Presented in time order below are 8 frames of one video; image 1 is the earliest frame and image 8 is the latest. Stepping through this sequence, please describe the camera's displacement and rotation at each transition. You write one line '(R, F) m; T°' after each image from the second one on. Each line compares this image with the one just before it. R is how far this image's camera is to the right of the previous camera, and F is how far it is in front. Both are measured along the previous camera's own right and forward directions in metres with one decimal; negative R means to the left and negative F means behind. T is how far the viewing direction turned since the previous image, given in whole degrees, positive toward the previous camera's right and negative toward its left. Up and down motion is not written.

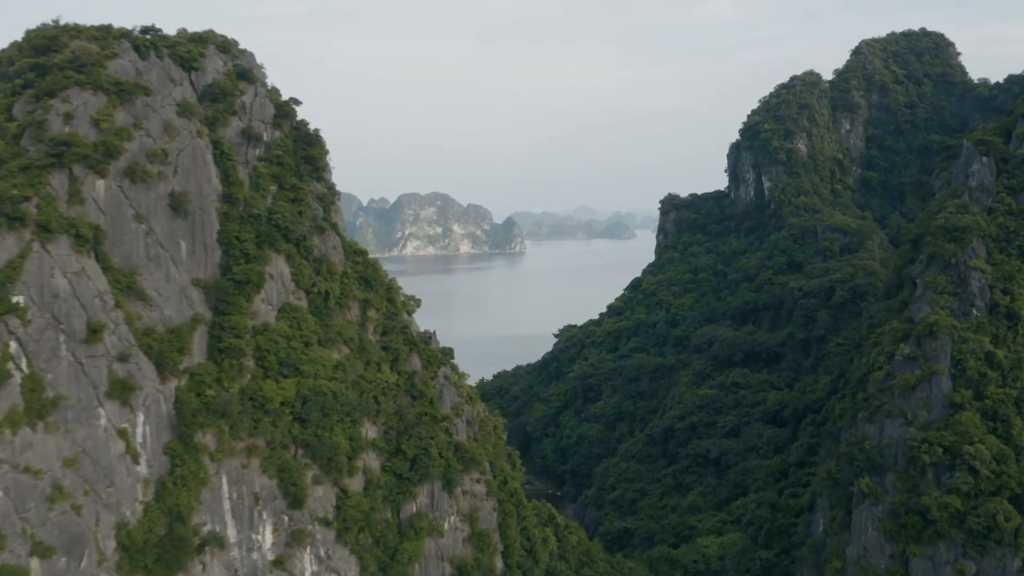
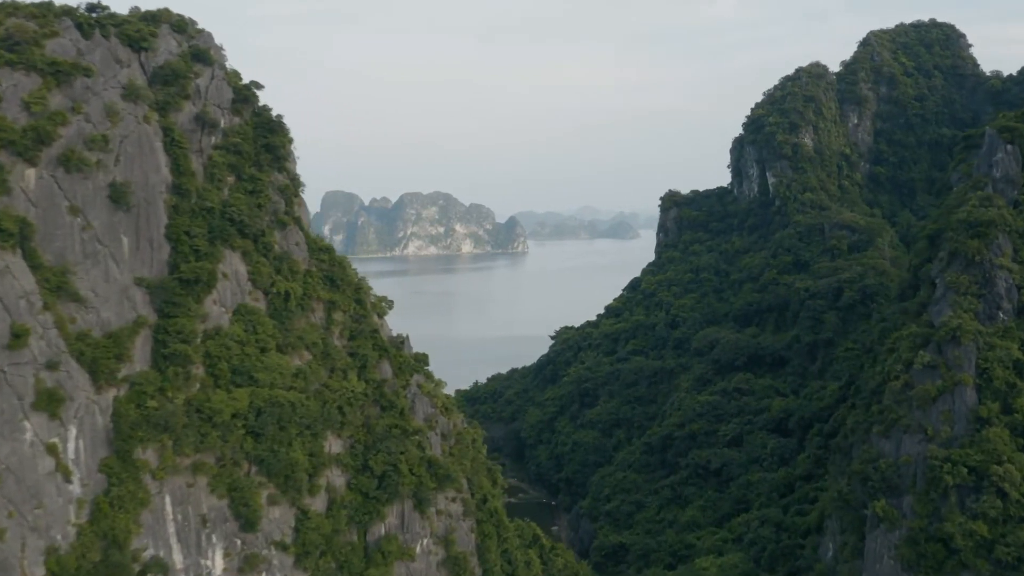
(+0.5, +1.9) m; 0°
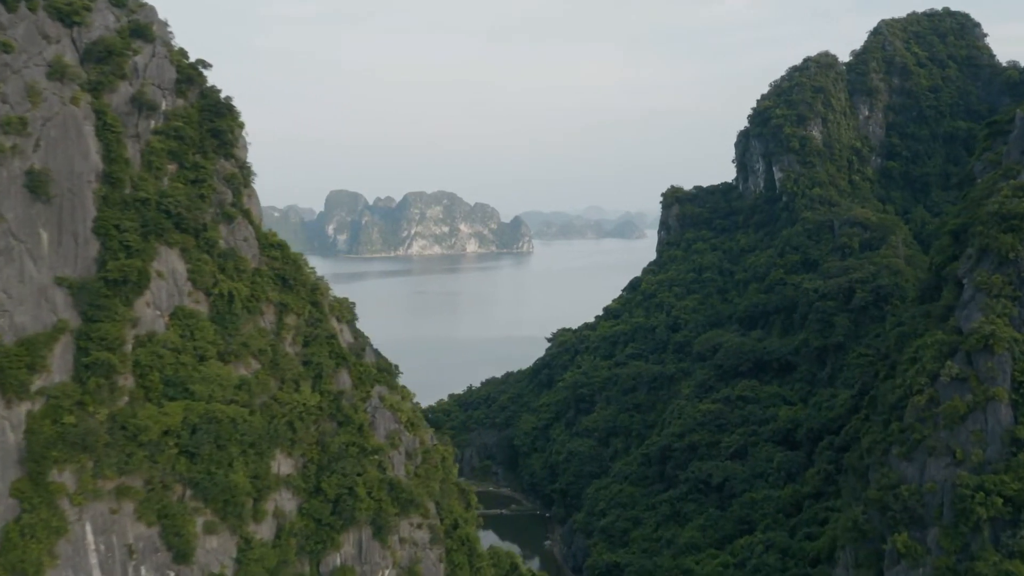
(+0.6, +2.1) m; 0°
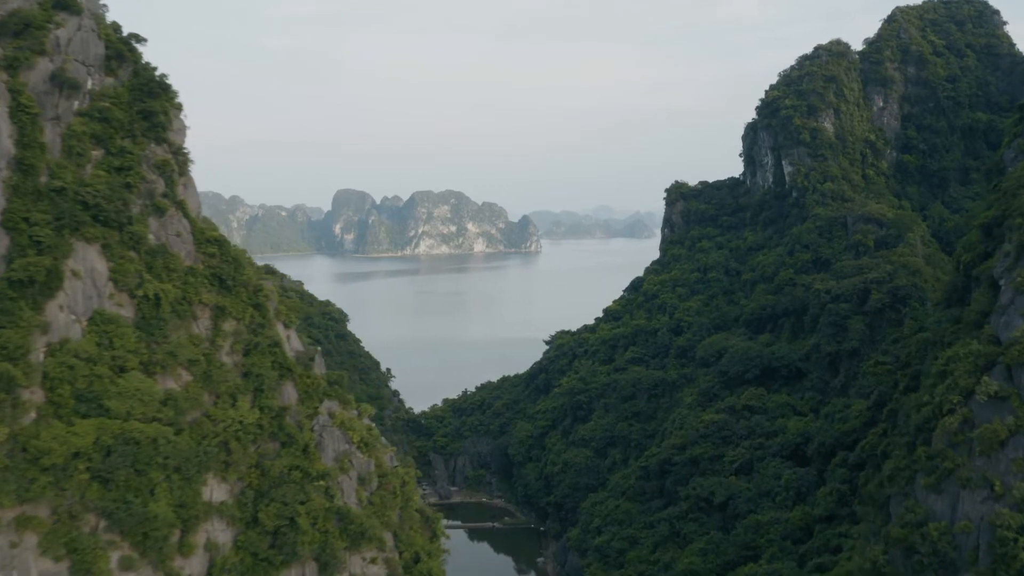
(+0.7, +2.1) m; -1°
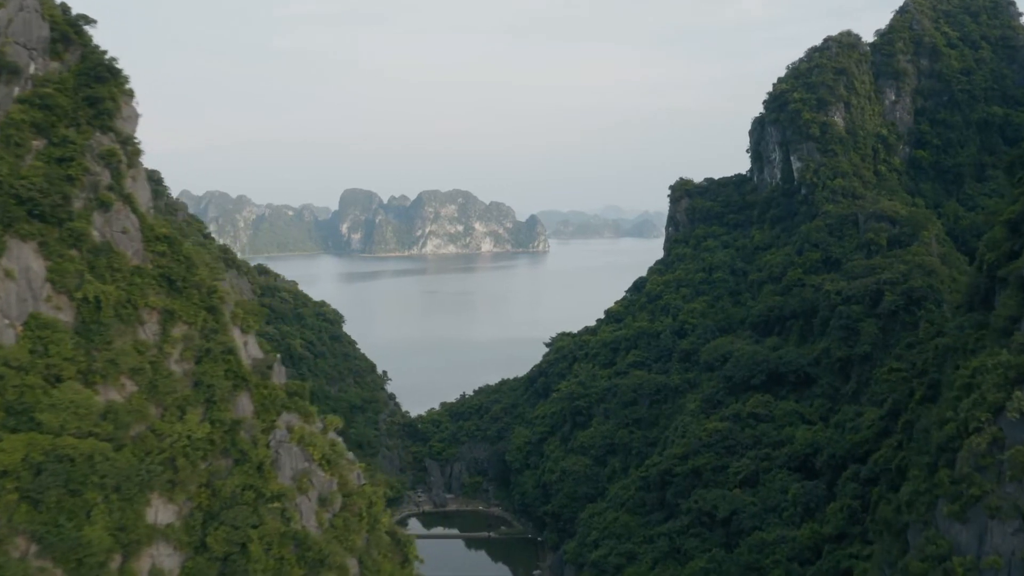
(+0.5, +1.4) m; -1°
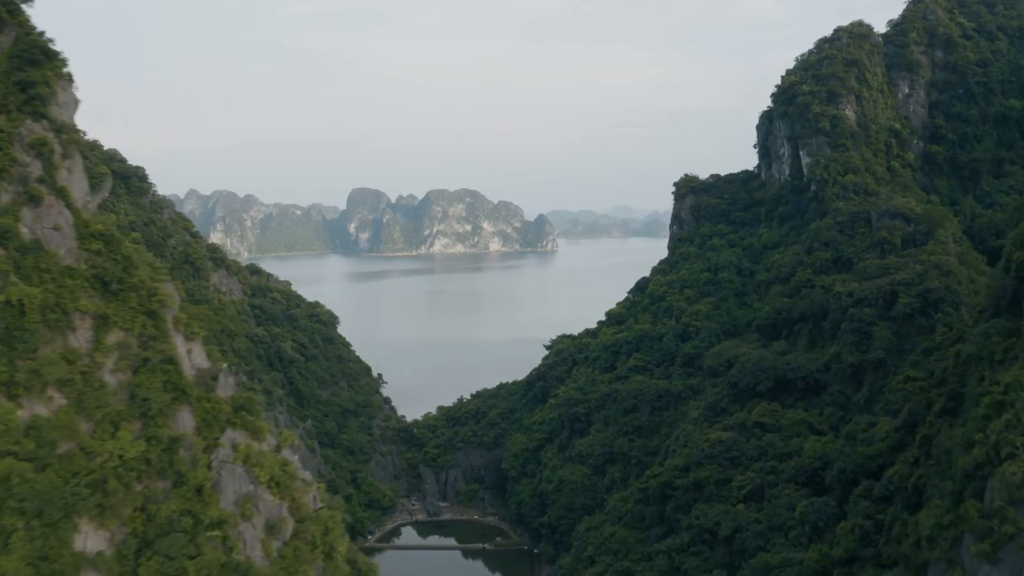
(+0.5, +1.5) m; -1°
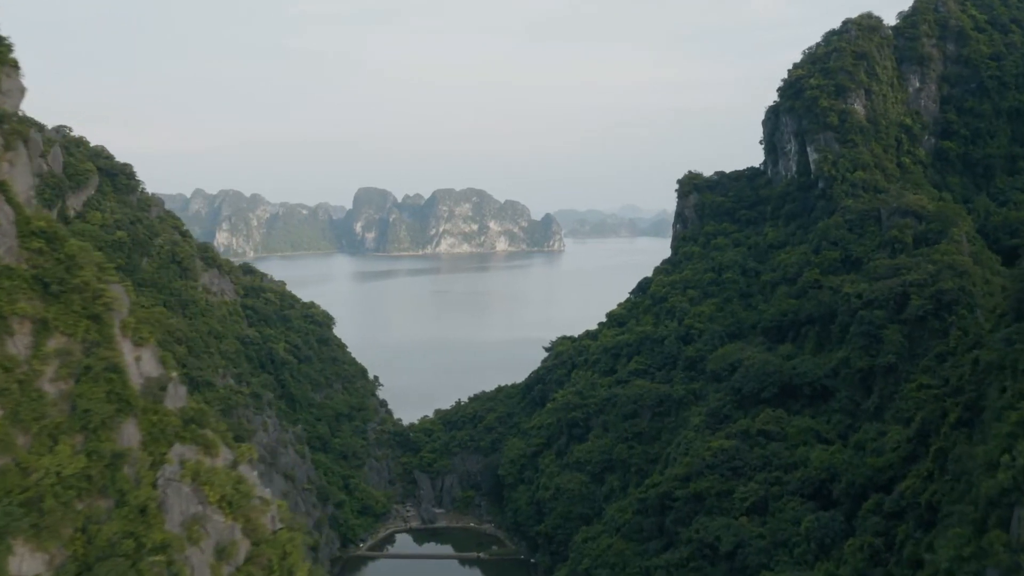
(+0.4, +1.1) m; 0°
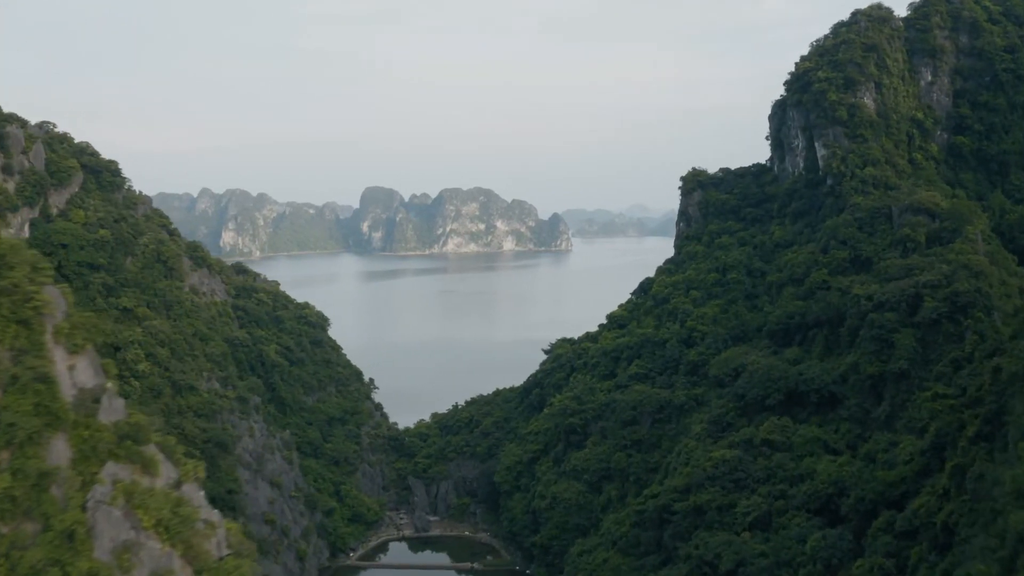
(+0.4, +1.2) m; -1°
